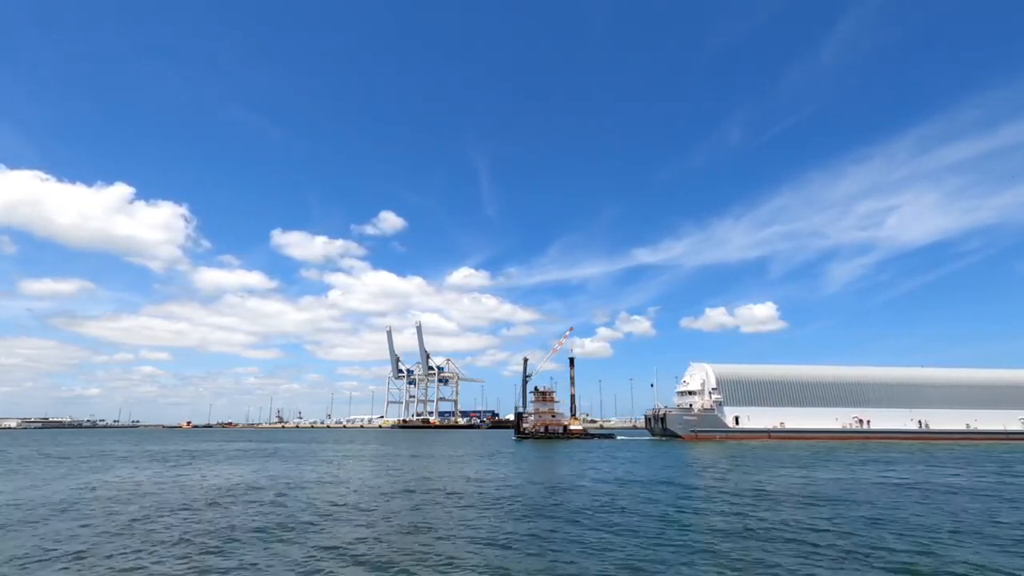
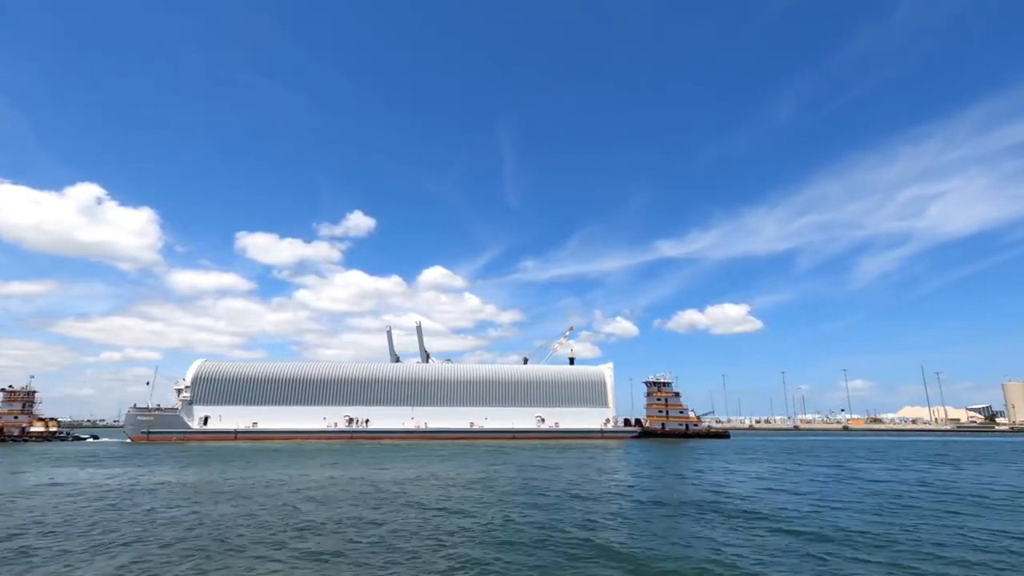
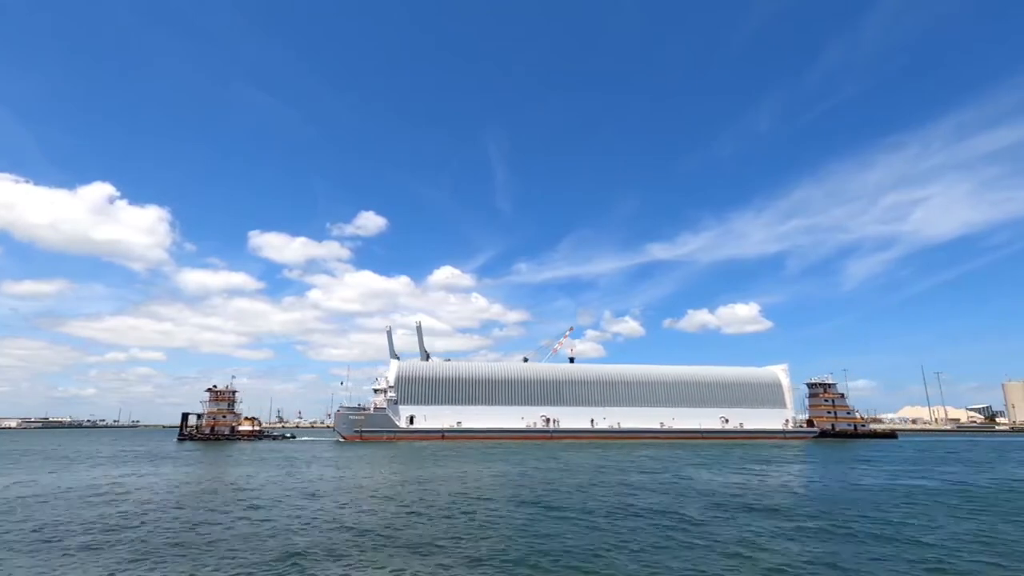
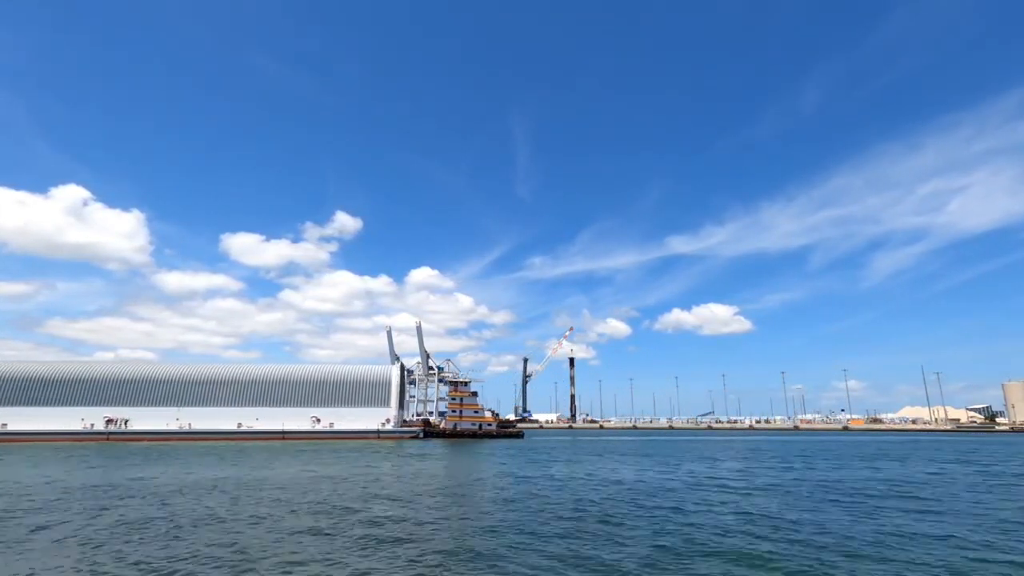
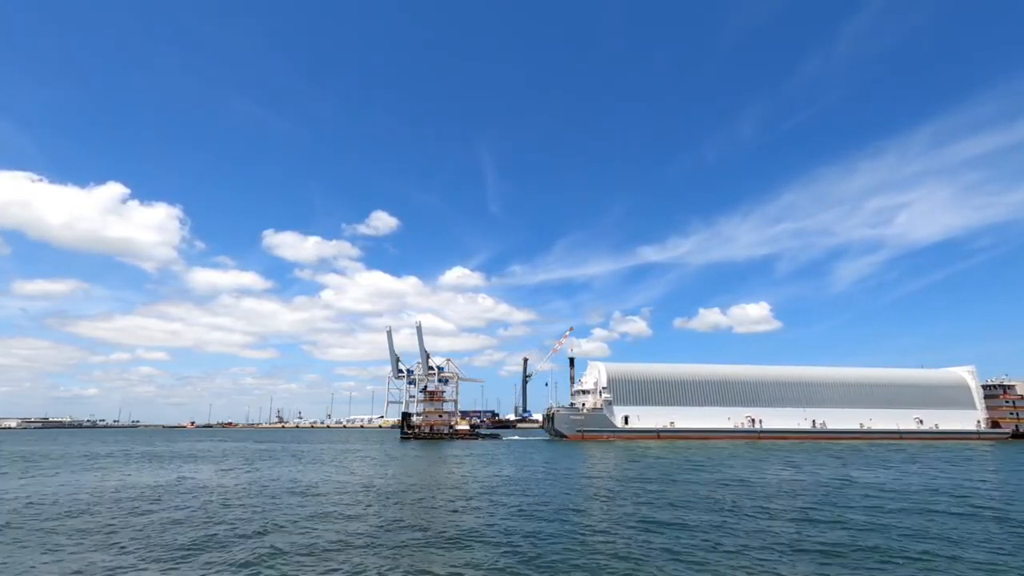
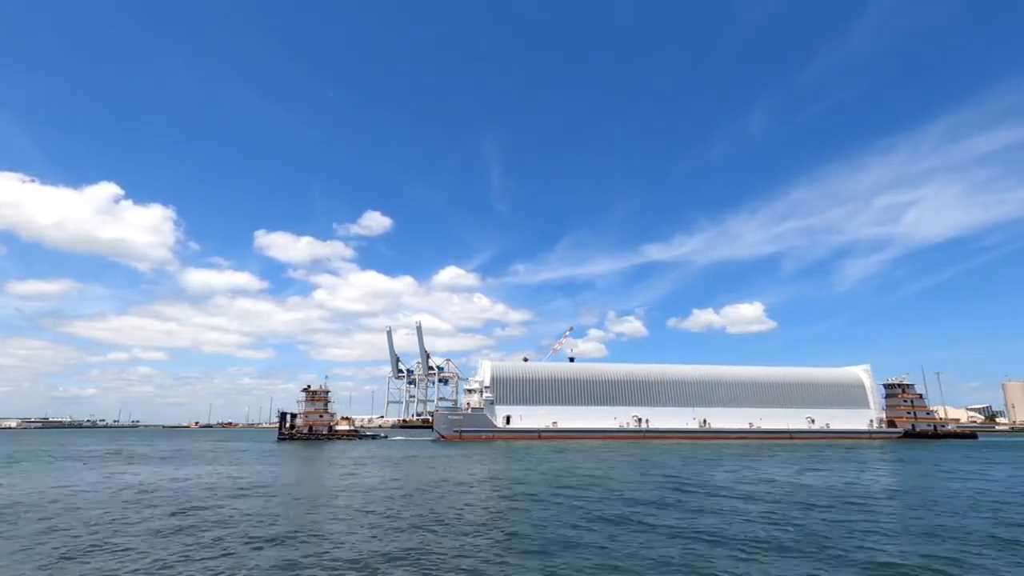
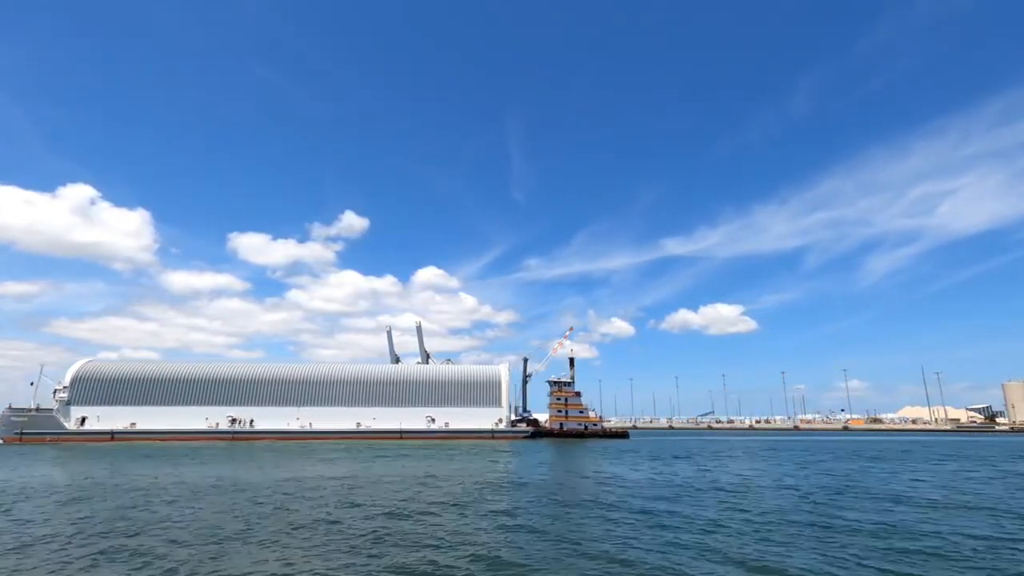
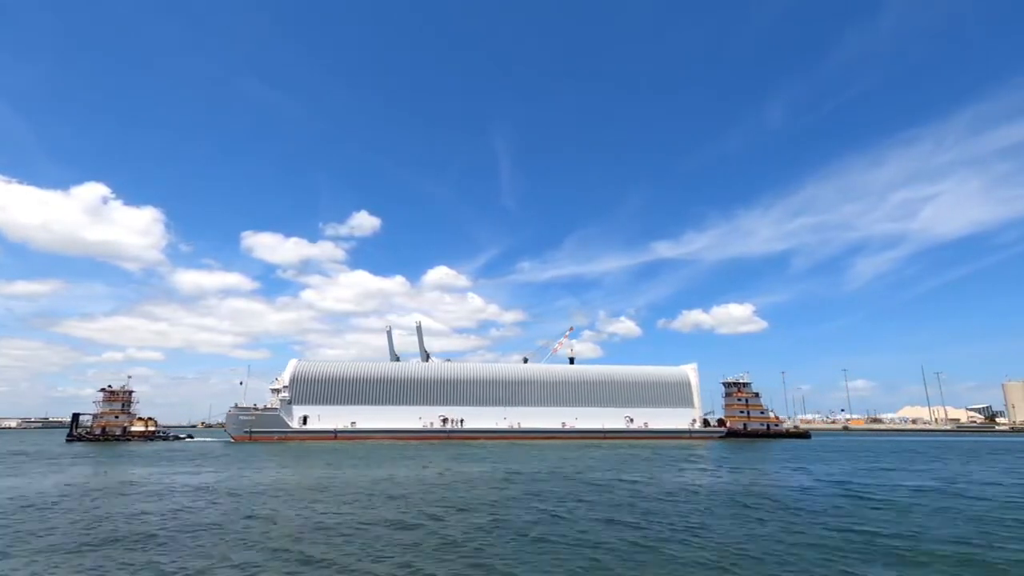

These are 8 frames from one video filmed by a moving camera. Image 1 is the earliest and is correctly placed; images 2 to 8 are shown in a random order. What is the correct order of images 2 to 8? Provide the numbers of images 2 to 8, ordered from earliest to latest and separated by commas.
5, 6, 3, 8, 2, 7, 4
